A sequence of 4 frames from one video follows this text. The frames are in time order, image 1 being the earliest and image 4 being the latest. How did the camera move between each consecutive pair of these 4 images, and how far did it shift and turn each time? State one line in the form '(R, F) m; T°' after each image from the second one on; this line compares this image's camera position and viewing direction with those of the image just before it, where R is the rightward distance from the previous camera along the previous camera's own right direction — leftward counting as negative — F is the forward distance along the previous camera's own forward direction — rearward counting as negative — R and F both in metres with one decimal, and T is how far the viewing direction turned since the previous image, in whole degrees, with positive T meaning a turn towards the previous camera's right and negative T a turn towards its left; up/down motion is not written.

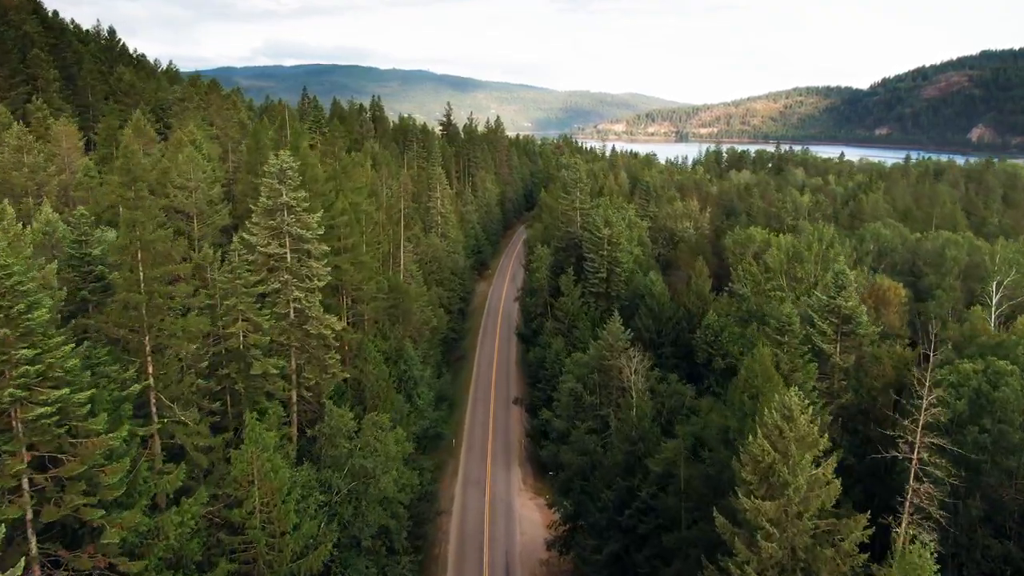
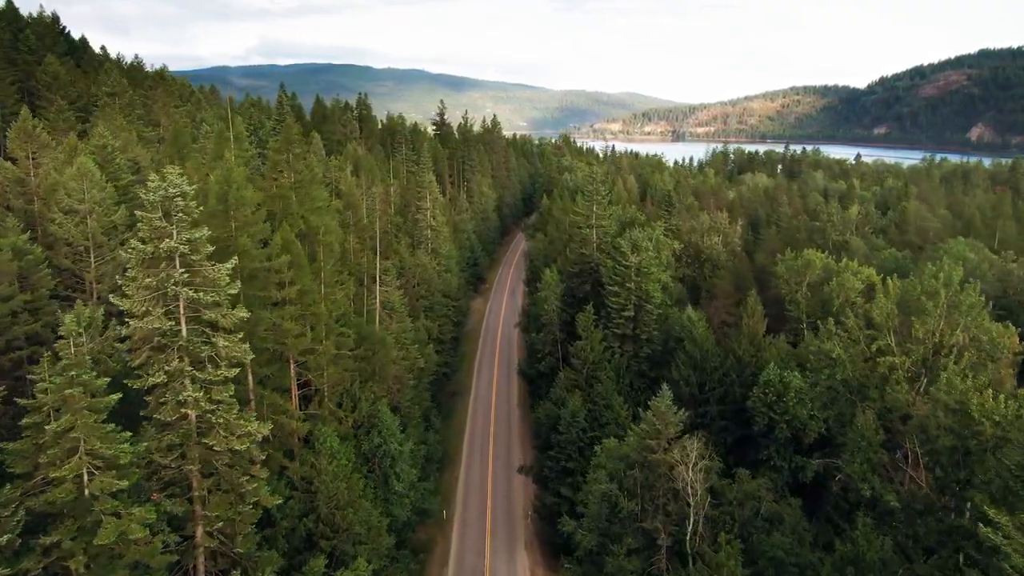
(-0.6, +12.3) m; 0°
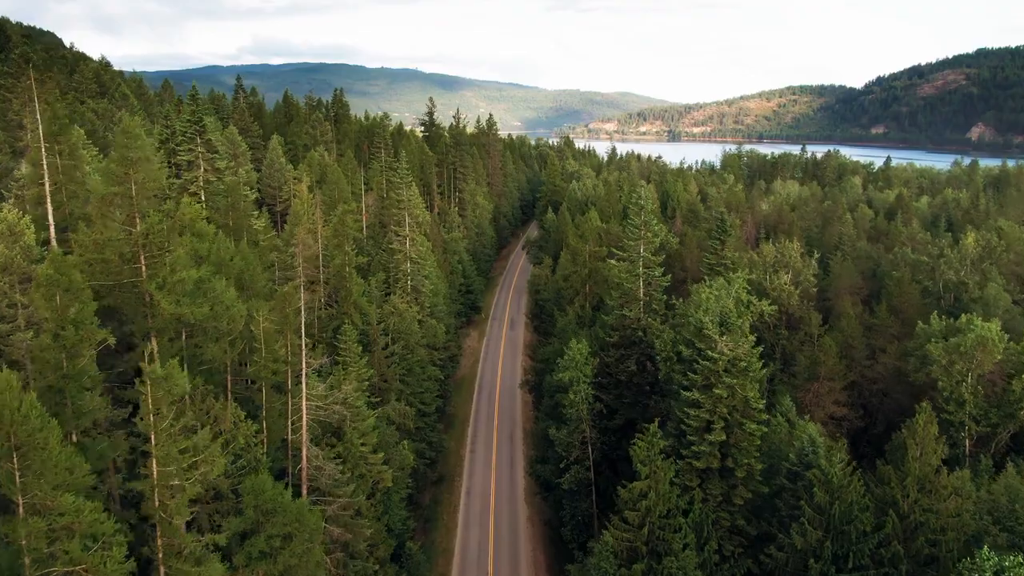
(-0.9, +18.9) m; 0°
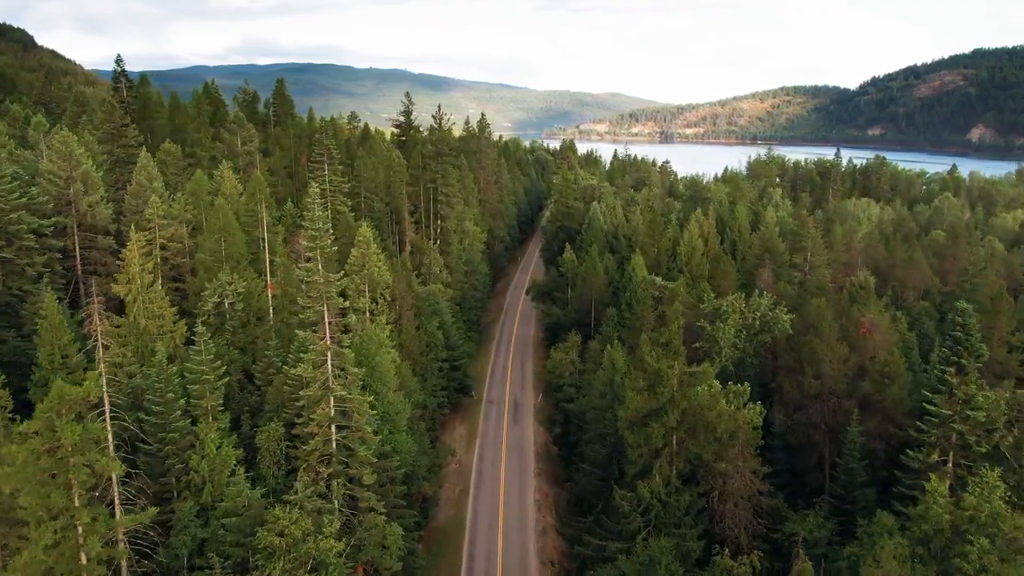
(-1.4, +31.2) m; +1°
